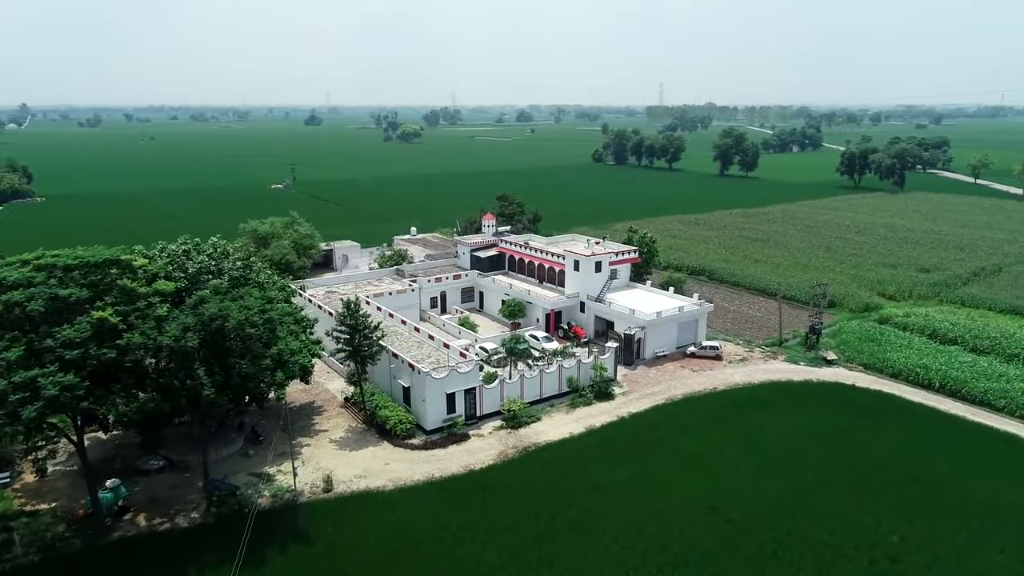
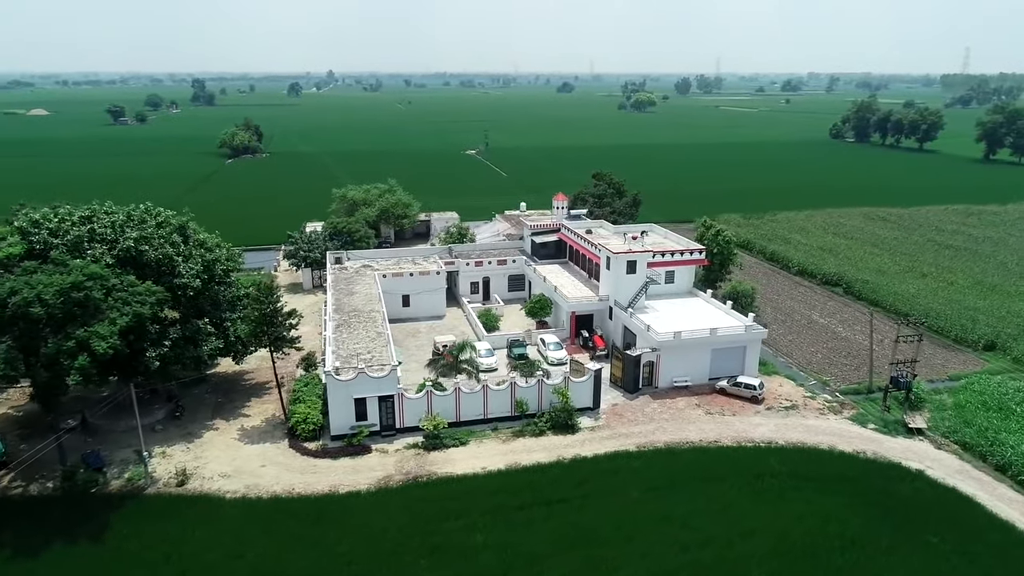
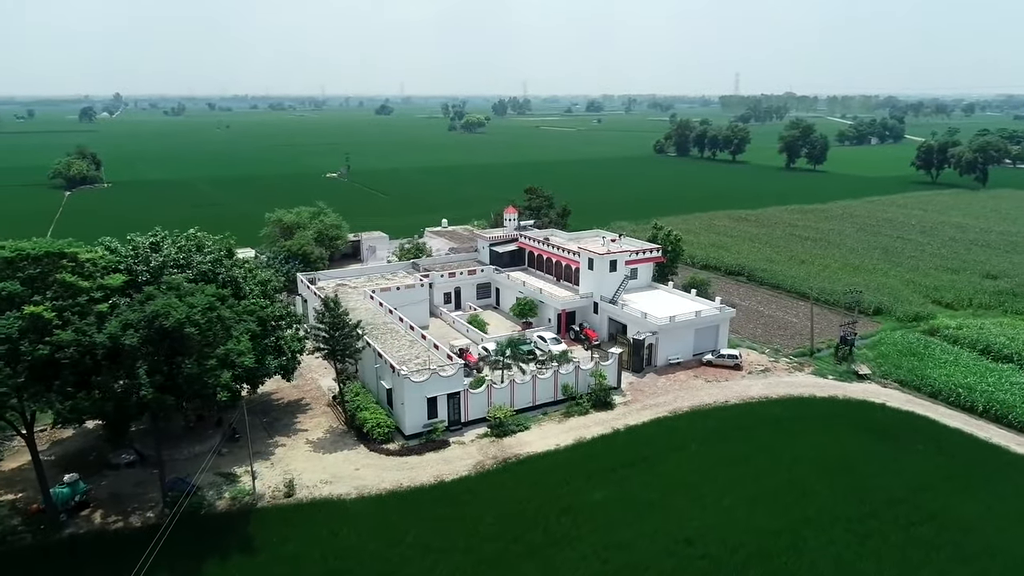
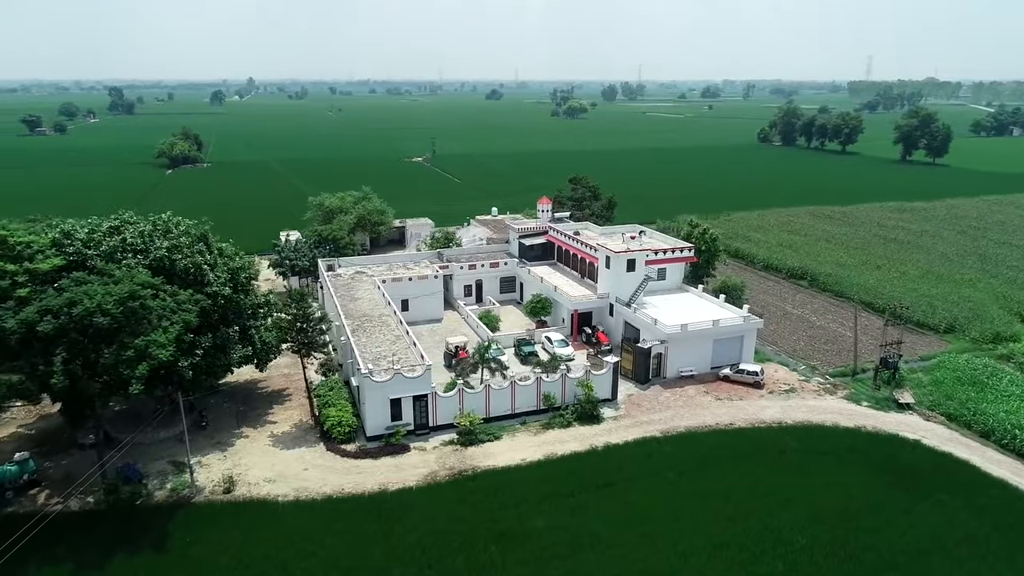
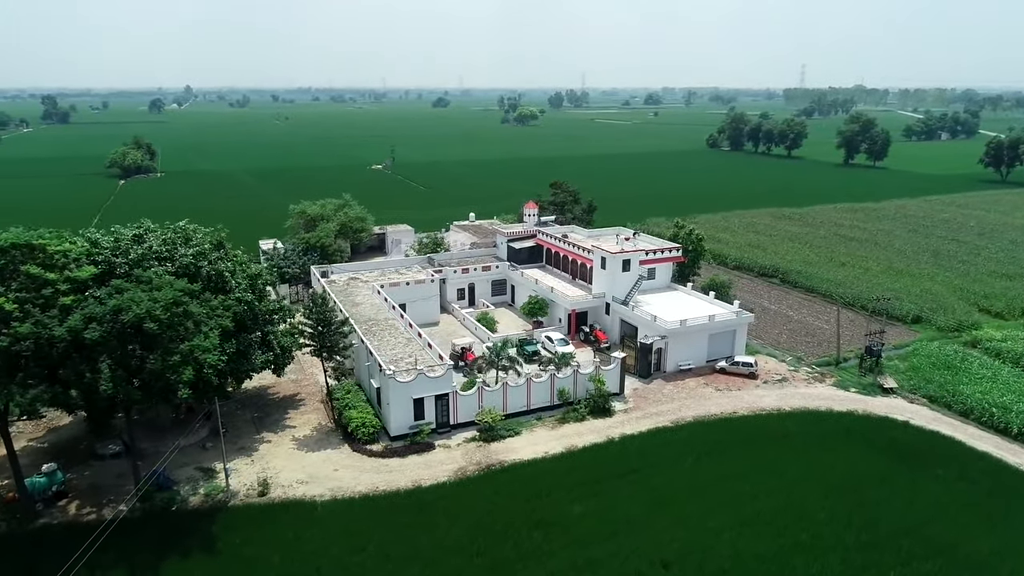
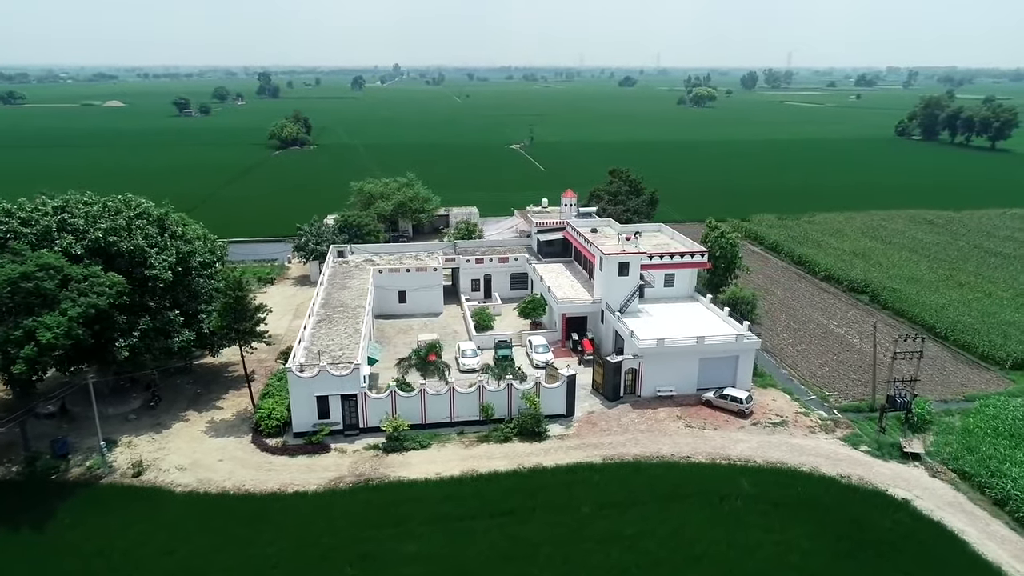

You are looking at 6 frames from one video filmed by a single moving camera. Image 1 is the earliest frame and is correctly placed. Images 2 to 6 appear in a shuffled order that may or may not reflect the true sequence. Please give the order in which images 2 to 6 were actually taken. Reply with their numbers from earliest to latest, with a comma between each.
3, 5, 4, 2, 6
